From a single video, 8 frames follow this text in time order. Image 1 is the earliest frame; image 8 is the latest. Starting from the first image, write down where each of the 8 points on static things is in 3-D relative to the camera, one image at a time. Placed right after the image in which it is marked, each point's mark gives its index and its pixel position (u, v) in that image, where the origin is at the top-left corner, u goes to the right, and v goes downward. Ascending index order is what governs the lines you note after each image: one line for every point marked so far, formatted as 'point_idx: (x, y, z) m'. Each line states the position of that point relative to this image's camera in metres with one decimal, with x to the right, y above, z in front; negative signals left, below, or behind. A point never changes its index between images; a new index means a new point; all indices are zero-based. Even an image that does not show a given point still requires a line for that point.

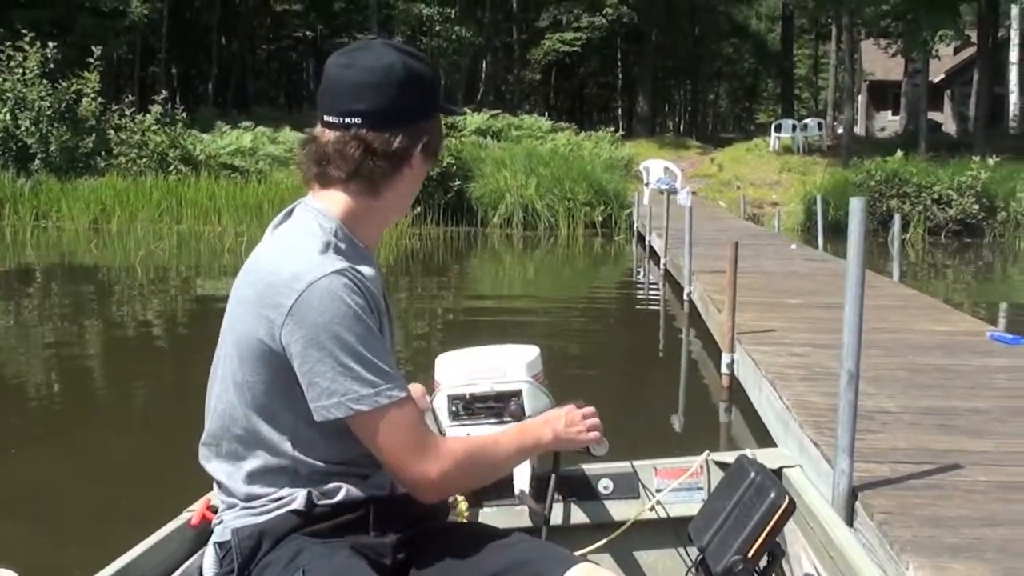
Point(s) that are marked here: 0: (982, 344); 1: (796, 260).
0: (+2.7, -0.3, +6.2) m
1: (+2.9, +0.3, +11.1) m
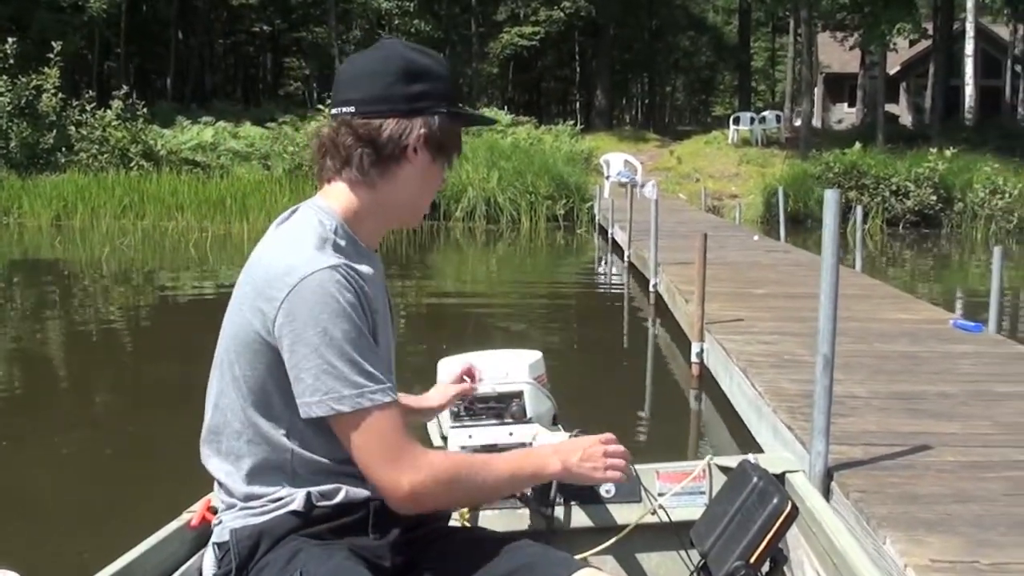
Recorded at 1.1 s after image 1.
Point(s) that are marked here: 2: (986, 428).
0: (+2.6, -0.3, +6.3) m
1: (+2.6, +0.4, +11.3) m
2: (+1.7, -0.5, +4.0) m
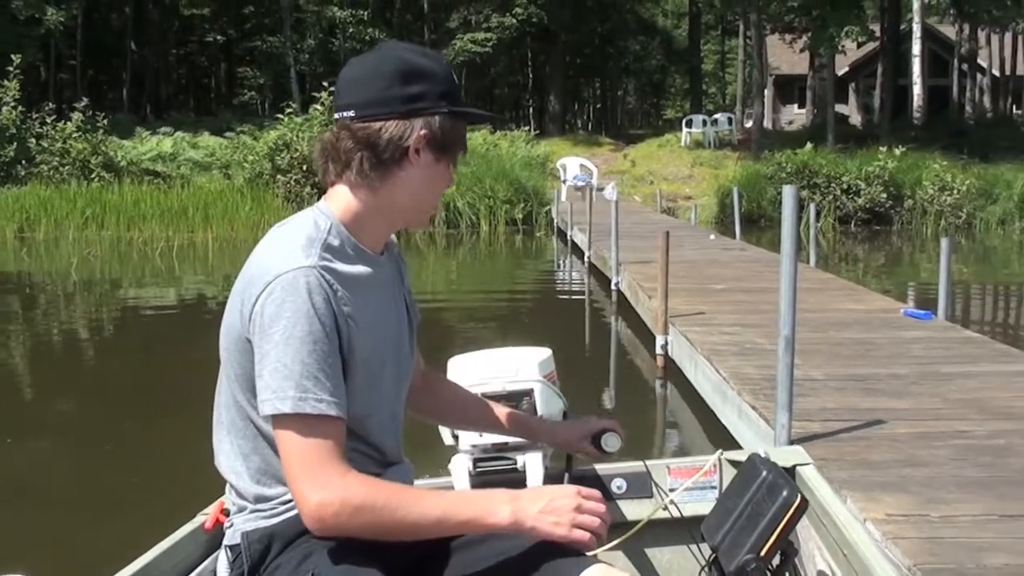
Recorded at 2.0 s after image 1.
0: (+2.4, -0.2, +6.7) m
1: (+2.2, +0.4, +11.6) m
2: (+1.7, -0.5, +4.3) m
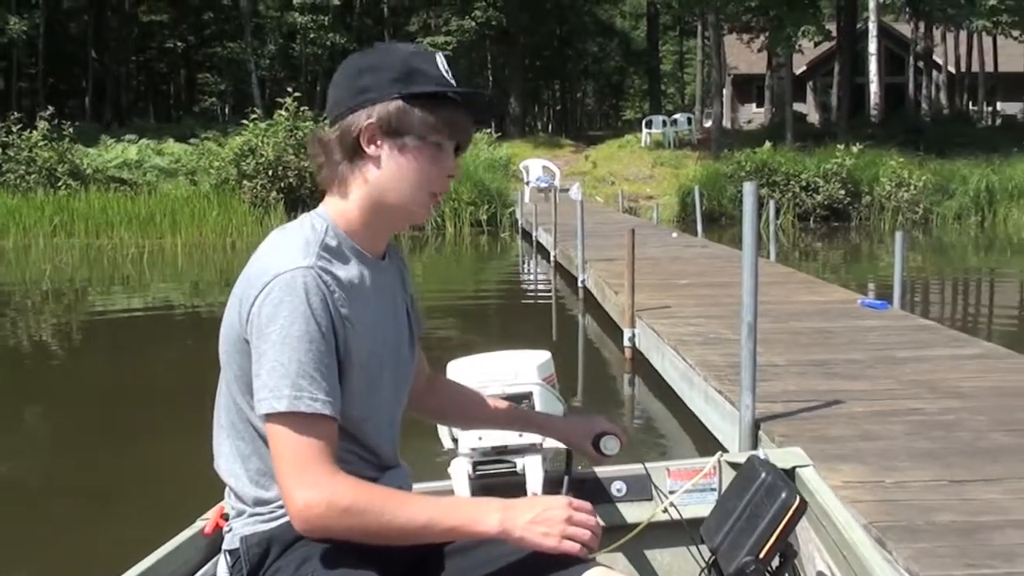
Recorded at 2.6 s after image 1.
0: (+2.2, -0.1, +6.9) m
1: (+1.8, +0.5, +11.9) m
2: (+1.6, -0.4, +4.5) m
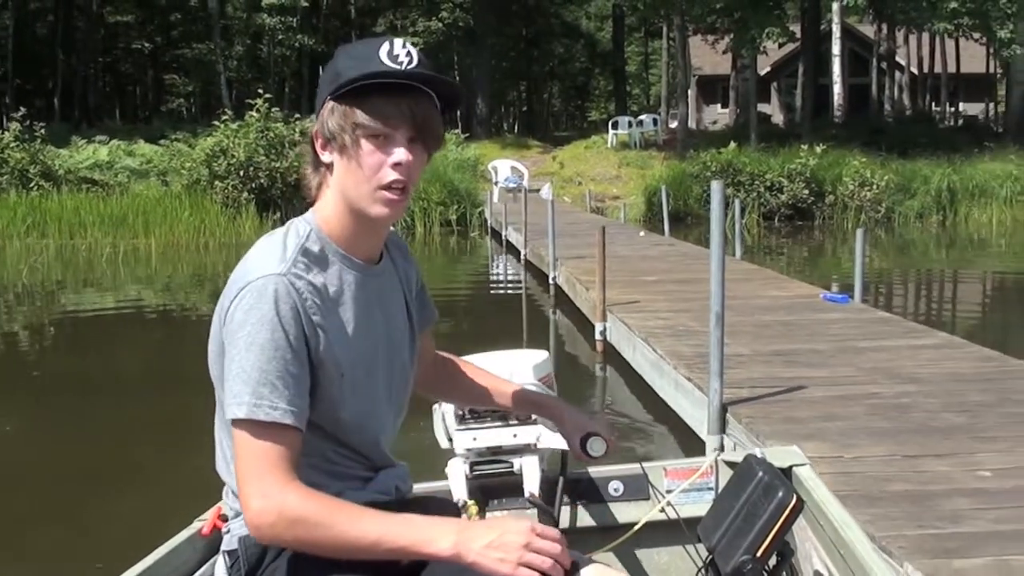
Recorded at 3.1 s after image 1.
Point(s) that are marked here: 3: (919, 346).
0: (+2.0, -0.1, +7.2) m
1: (+1.5, +0.5, +12.2) m
2: (+1.5, -0.4, +4.8) m
3: (+2.1, -0.3, +5.5) m
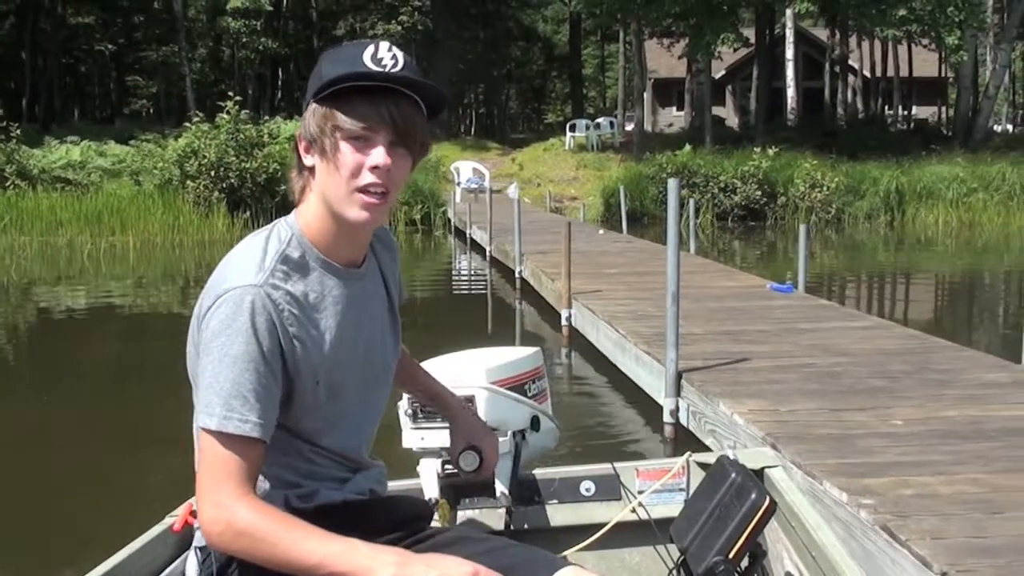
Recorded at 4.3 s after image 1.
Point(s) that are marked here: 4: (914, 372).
0: (+1.8, 0.0, +7.9) m
1: (+1.1, +0.5, +12.8) m
2: (+1.4, -0.3, +5.4) m
3: (+1.9, -0.2, +6.1) m
4: (+1.7, -0.4, +4.7) m
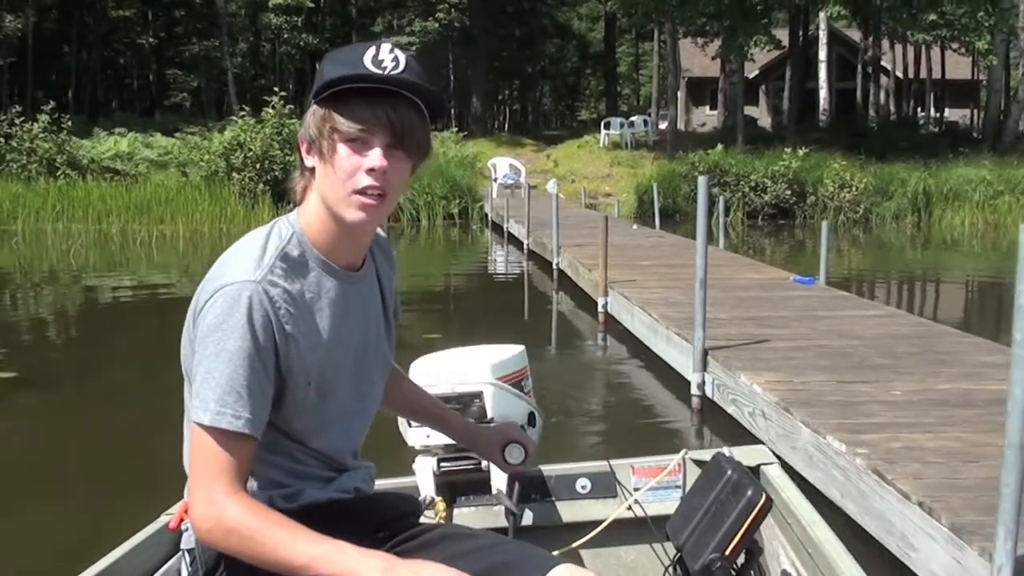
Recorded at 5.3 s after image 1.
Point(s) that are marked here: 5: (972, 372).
0: (+2.1, 0.0, +8.4) m
1: (+1.6, +0.6, +13.3) m
2: (+1.6, -0.2, +5.9) m
3: (+2.2, -0.2, +6.6) m
4: (+1.9, -0.3, +5.2) m
5: (+2.0, -0.4, +4.7) m
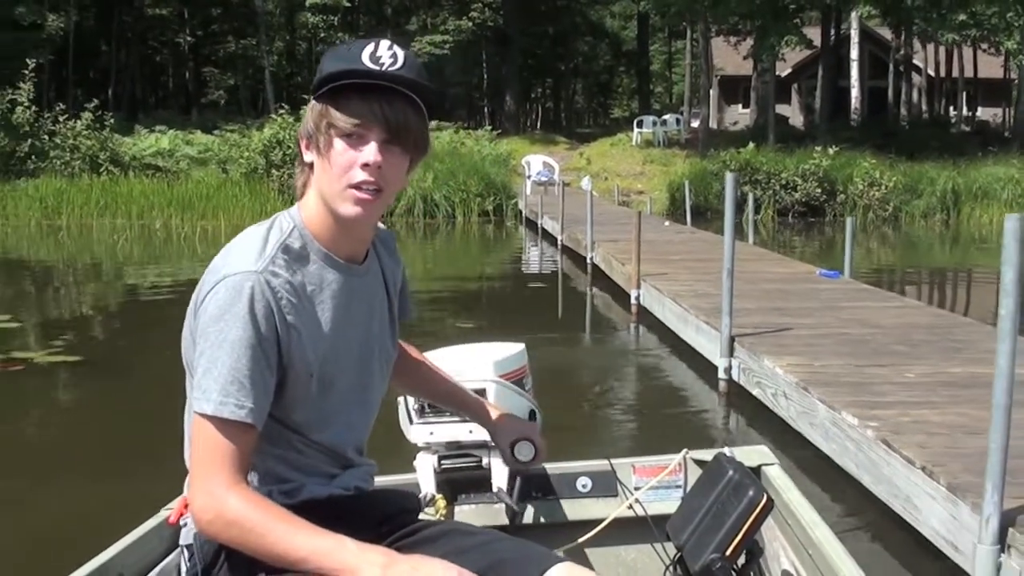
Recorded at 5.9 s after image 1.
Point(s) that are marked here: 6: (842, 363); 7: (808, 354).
0: (+2.4, +0.1, +8.6) m
1: (+2.0, +0.7, +13.6) m
2: (+1.8, -0.2, +6.2) m
3: (+2.4, -0.1, +6.9) m
4: (+2.1, -0.3, +5.5) m
5: (+2.2, -0.3, +5.0) m
6: (+1.5, -0.3, +4.8) m
7: (+1.4, -0.3, +5.1) m
